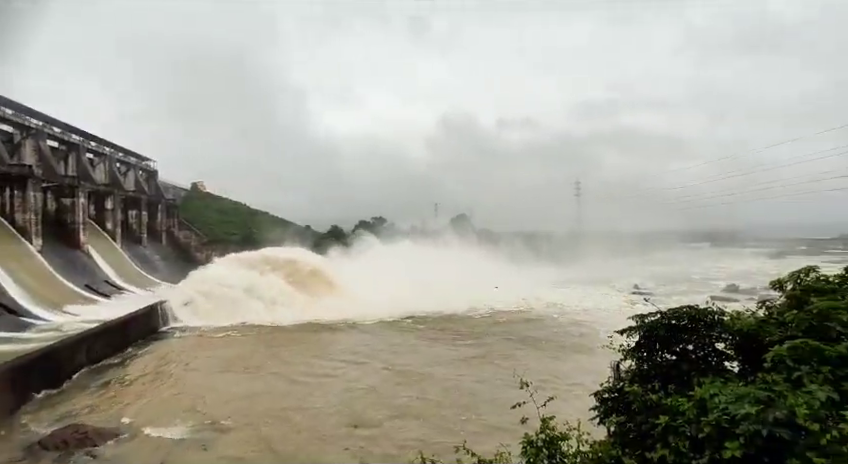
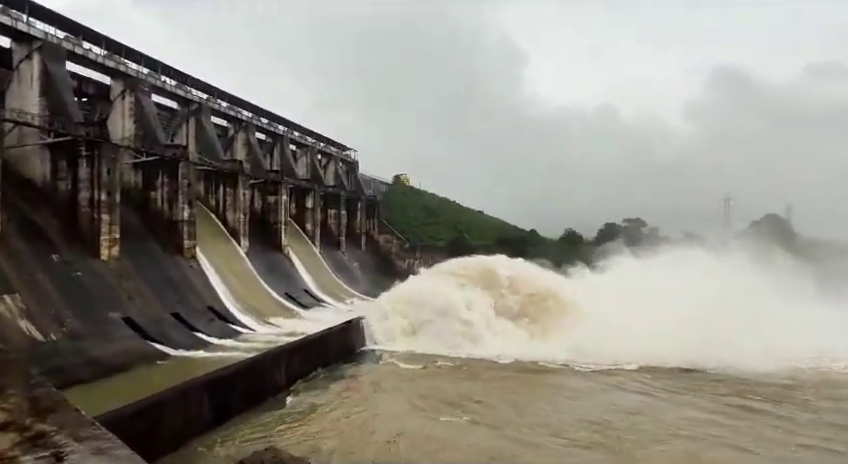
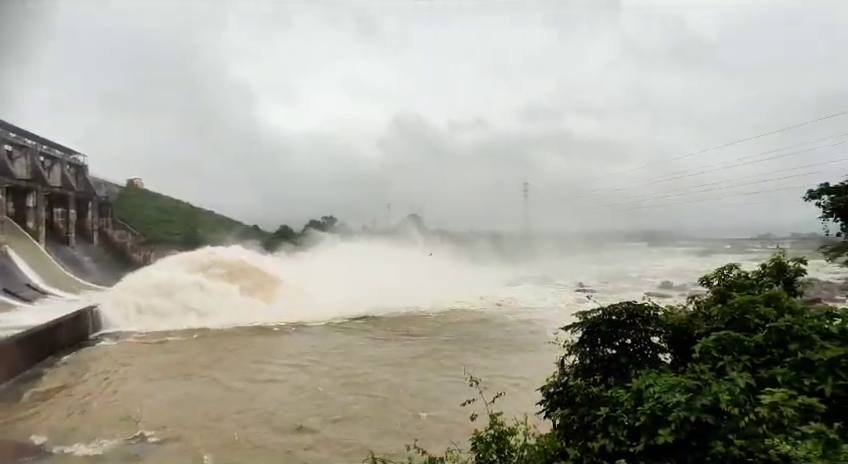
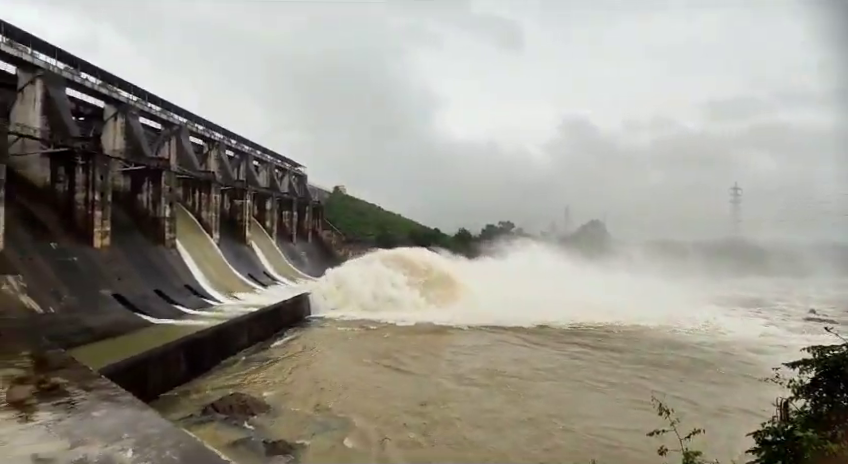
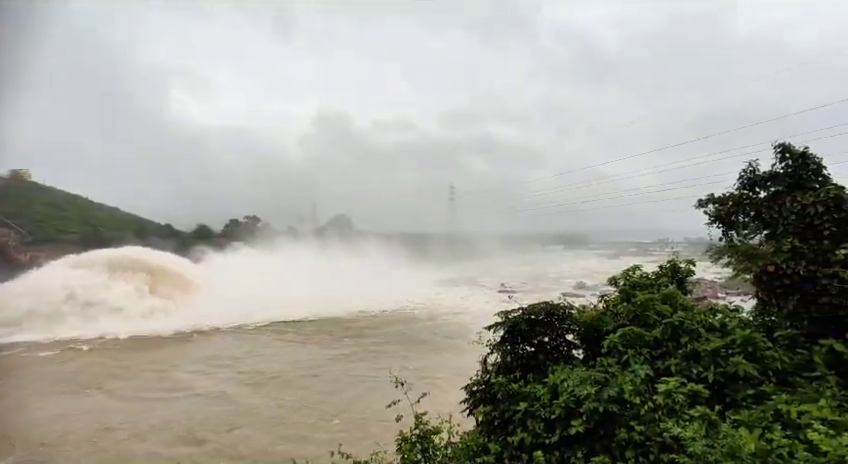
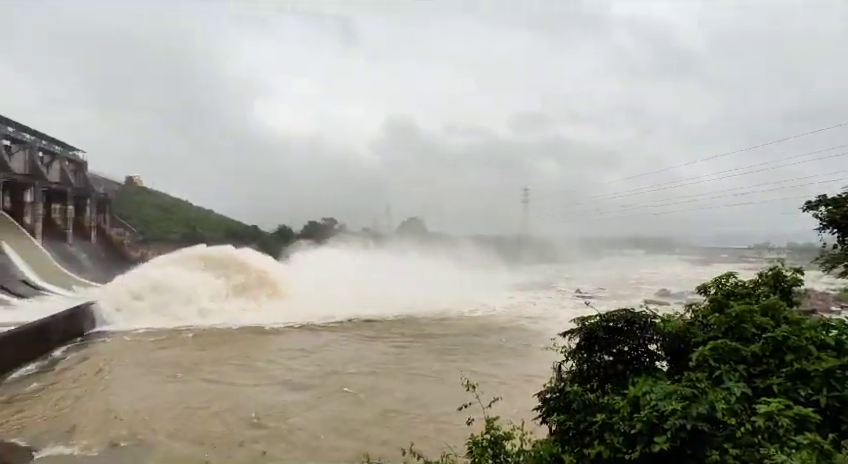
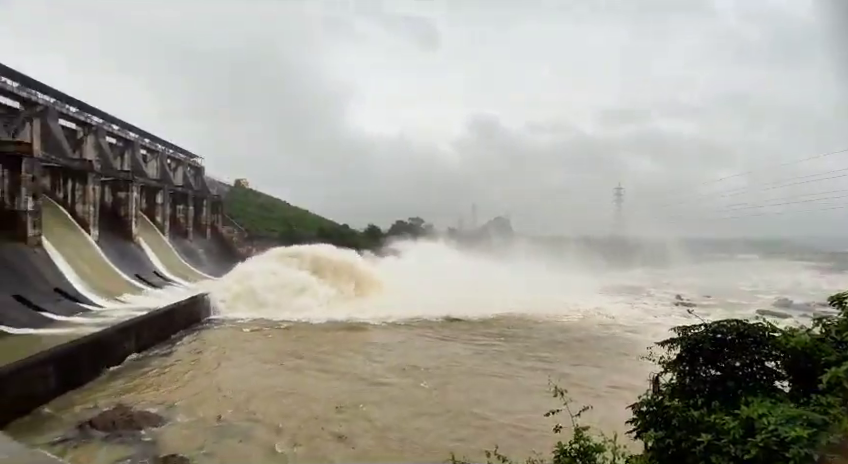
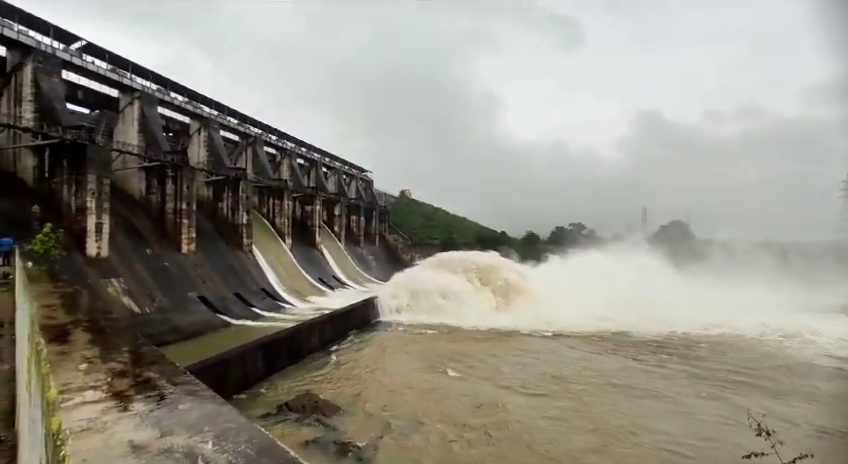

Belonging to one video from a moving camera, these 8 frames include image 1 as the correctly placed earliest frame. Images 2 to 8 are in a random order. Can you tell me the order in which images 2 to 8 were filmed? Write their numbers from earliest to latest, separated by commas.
3, 5, 6, 7, 4, 8, 2
